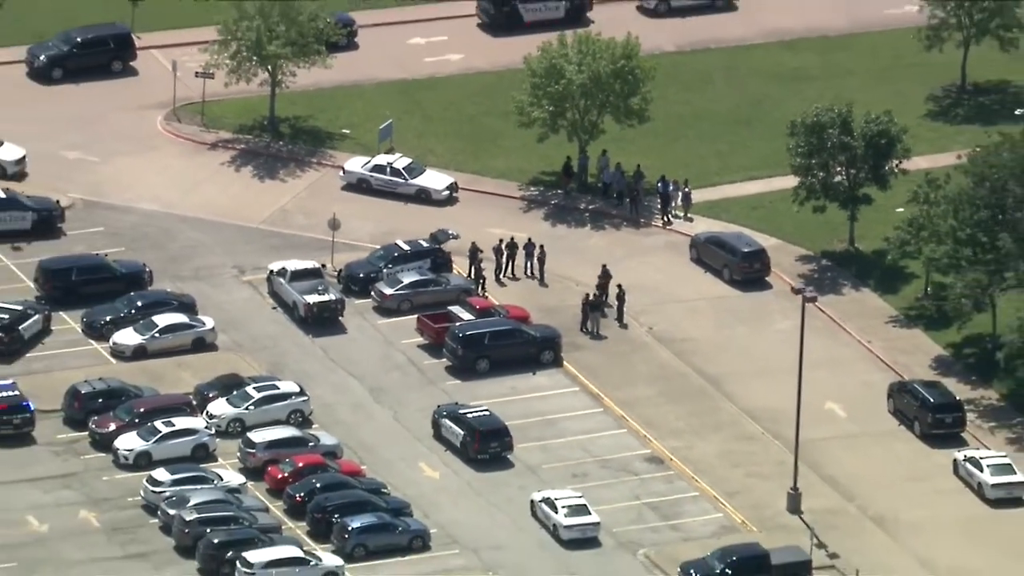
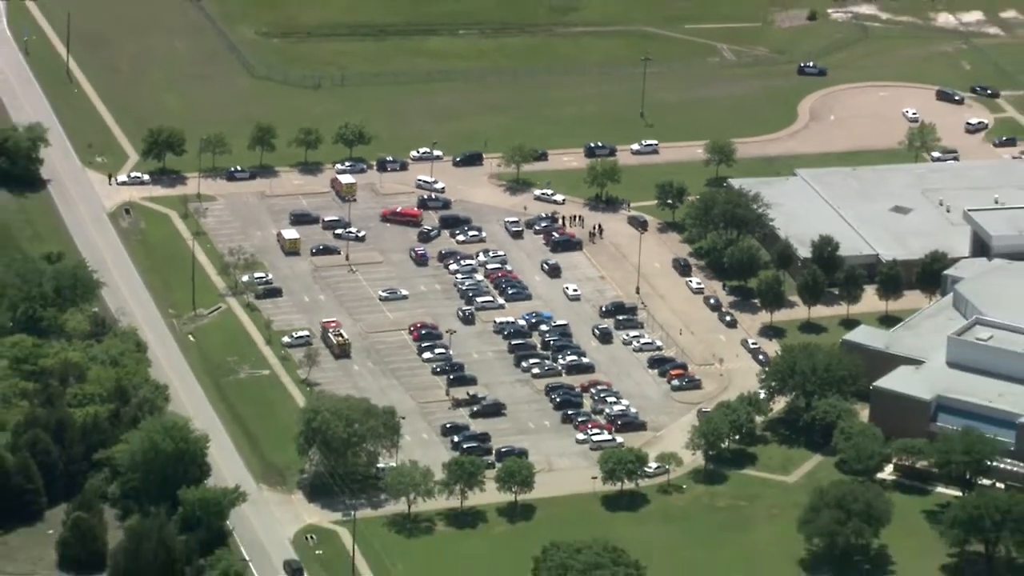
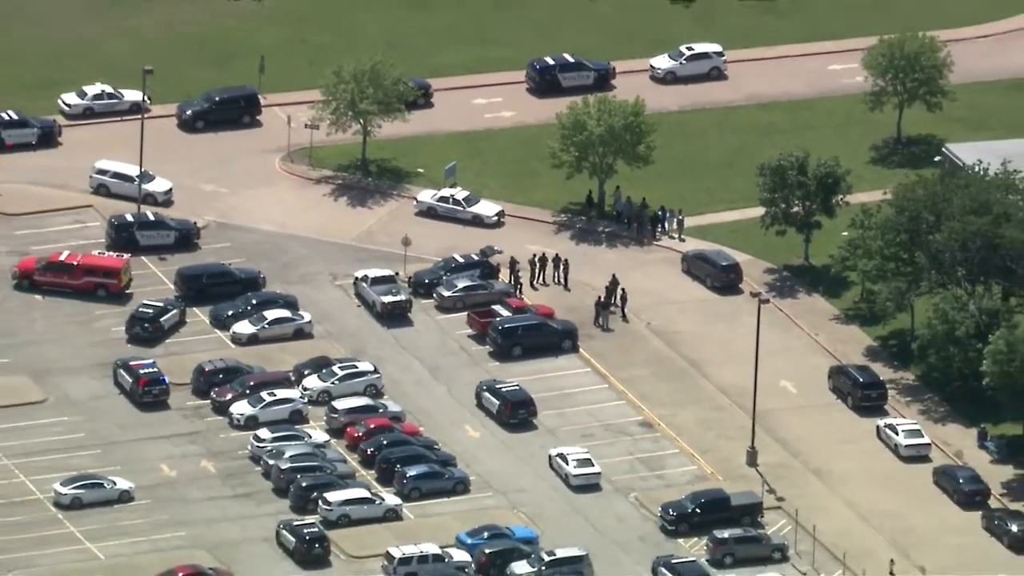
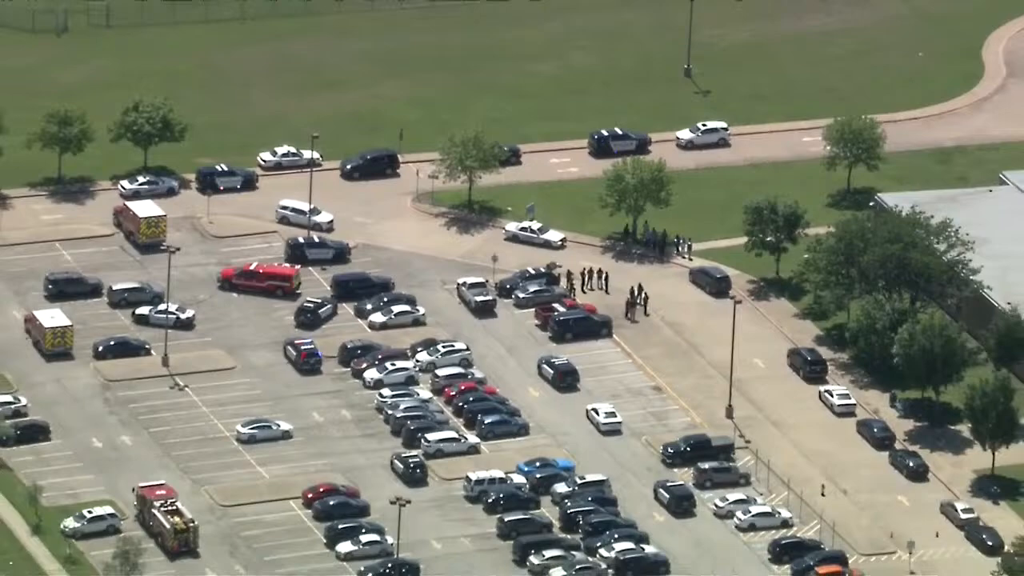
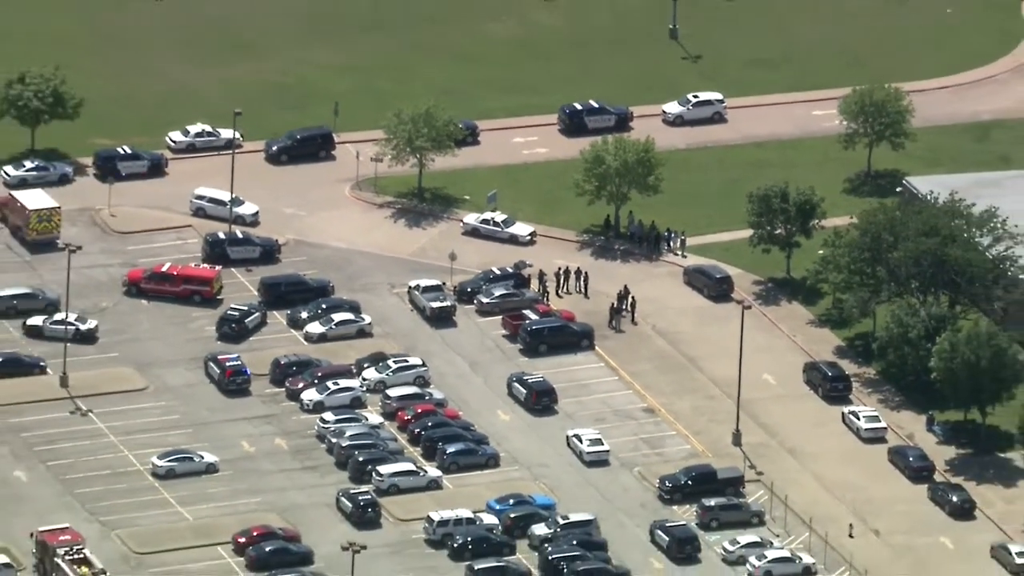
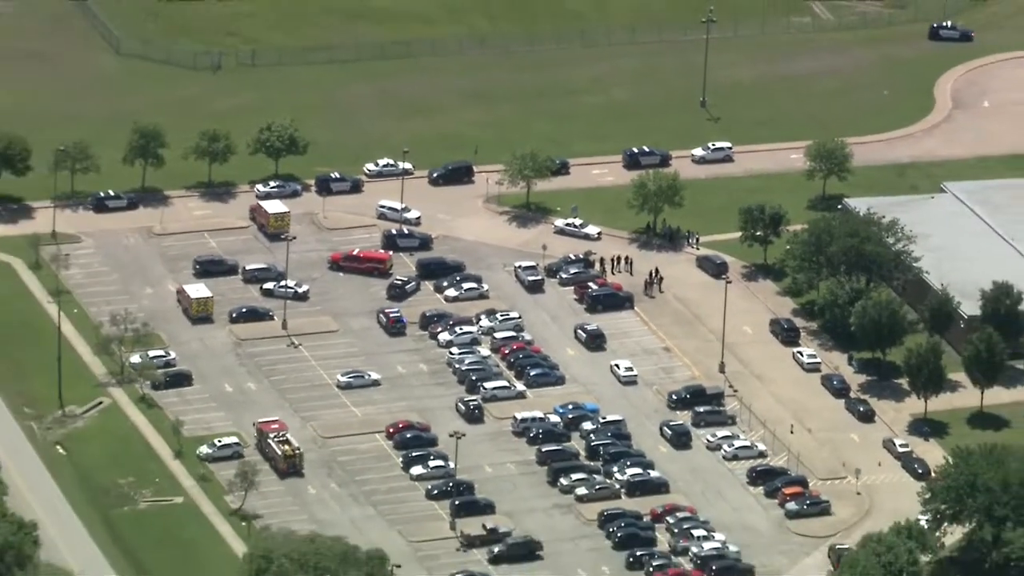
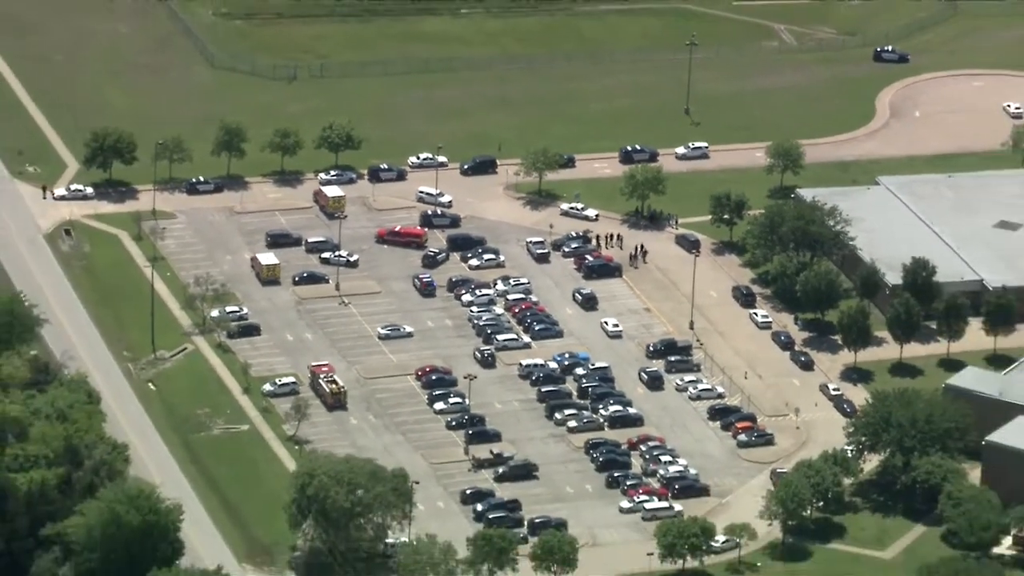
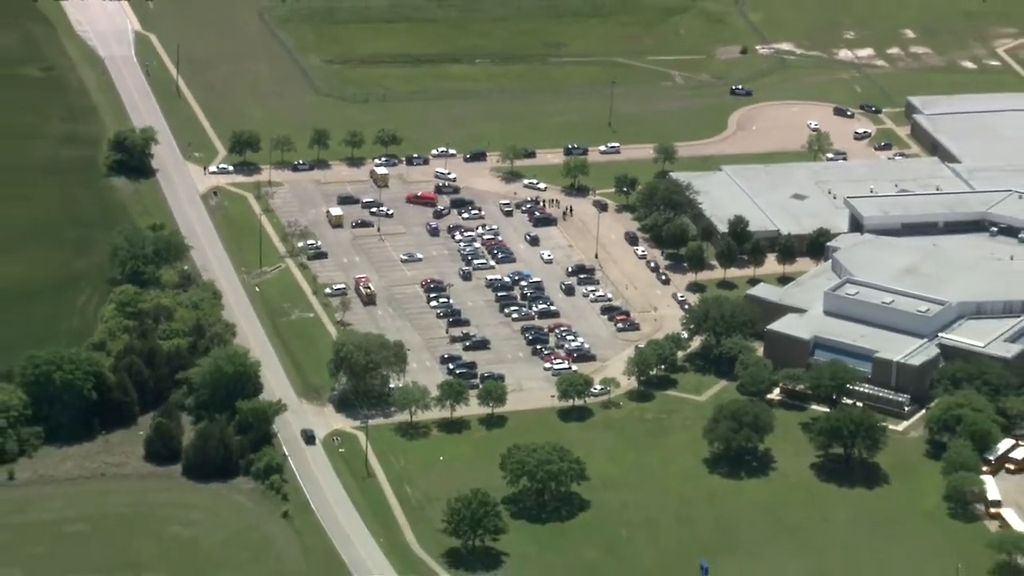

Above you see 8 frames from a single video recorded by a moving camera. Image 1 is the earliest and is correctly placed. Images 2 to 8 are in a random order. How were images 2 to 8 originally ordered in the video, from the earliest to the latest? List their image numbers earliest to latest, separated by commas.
3, 5, 4, 6, 7, 2, 8
